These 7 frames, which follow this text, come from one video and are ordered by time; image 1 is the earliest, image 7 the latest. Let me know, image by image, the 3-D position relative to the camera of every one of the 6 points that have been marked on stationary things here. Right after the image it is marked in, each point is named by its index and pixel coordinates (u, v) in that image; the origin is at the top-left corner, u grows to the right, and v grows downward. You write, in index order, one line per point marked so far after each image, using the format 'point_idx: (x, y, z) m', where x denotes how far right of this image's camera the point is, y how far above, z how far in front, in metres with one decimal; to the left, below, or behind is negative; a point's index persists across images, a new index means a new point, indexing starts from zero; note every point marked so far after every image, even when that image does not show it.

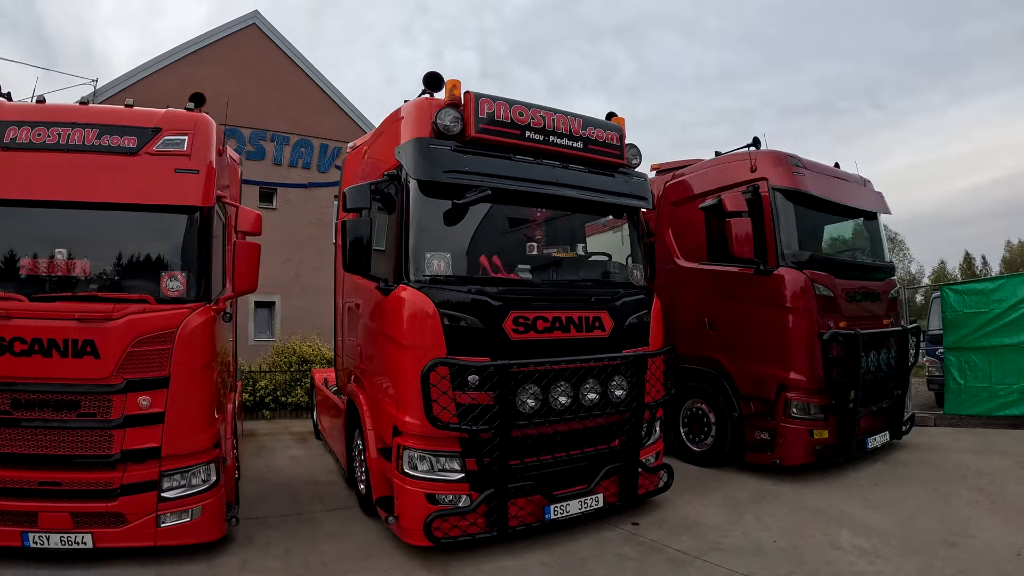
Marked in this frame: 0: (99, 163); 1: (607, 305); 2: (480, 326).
0: (-2.7, +0.8, +3.7) m
1: (+0.8, -0.1, +4.4) m
2: (-0.2, -0.3, +3.9) m
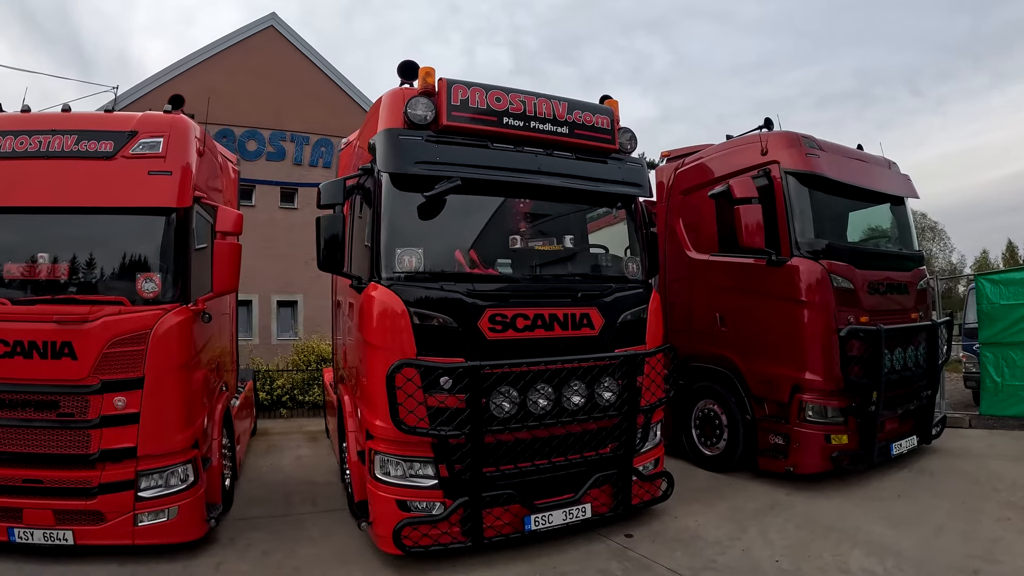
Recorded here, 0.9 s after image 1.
0: (-2.9, +0.7, +3.7) m
1: (+0.7, -0.1, +4.1) m
2: (-0.4, -0.2, +3.7) m
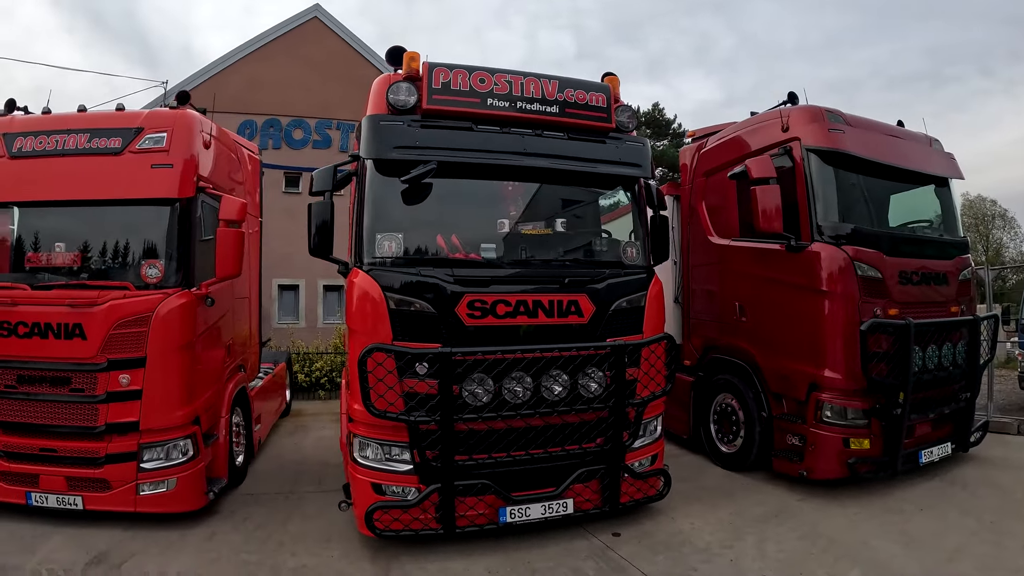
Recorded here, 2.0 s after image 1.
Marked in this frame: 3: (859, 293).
0: (-3.1, +0.9, +4.0) m
1: (+0.6, 0.0, +4.0) m
2: (-0.5, -0.2, +3.7) m
3: (+2.7, 0.0, +4.3) m
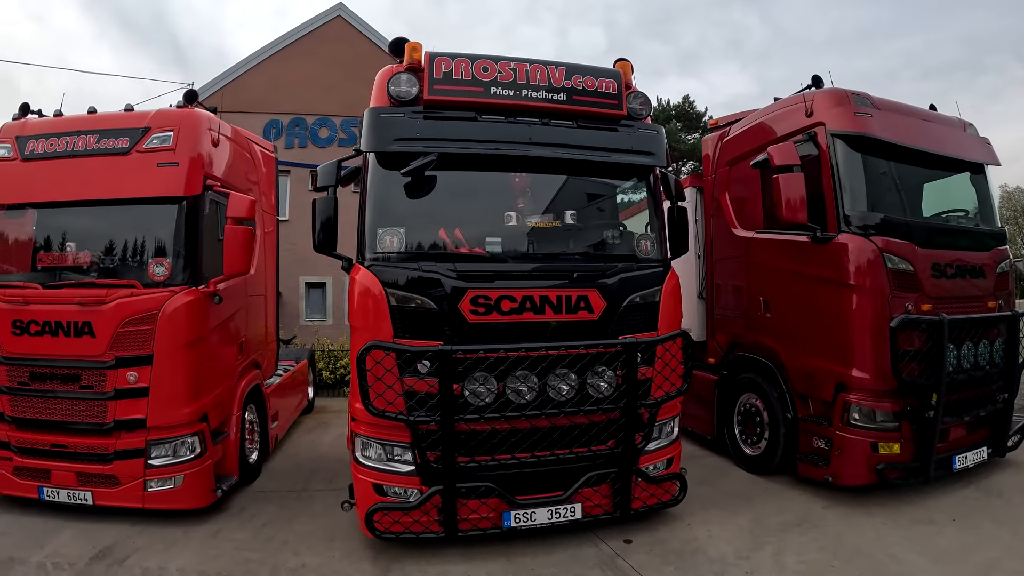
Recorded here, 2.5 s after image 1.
0: (-3.0, +0.9, +4.0) m
1: (+0.6, 0.0, +3.8) m
2: (-0.5, -0.1, +3.6) m
3: (+2.7, 0.0, +4.0) m
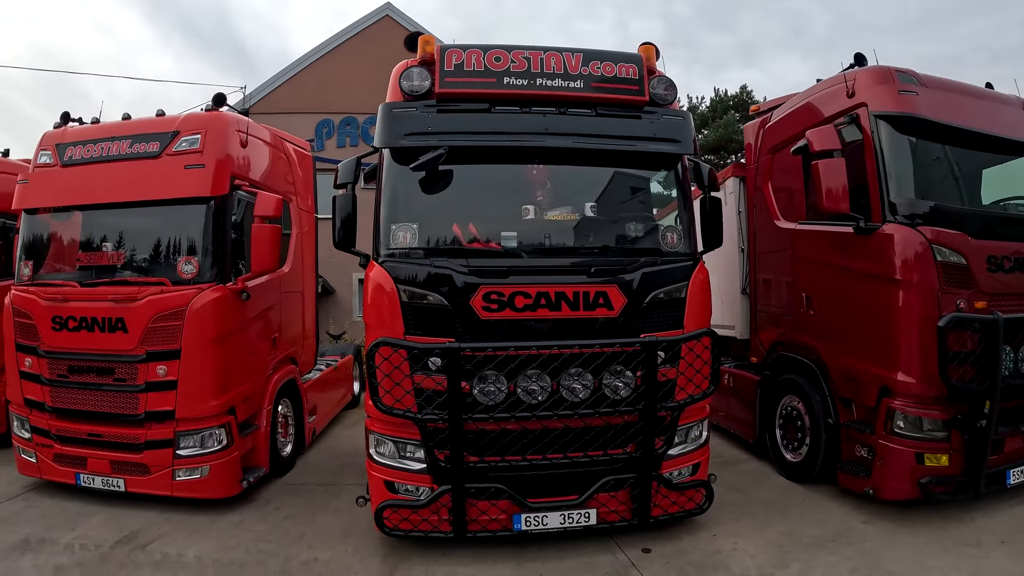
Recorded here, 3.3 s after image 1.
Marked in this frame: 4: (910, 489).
0: (-2.9, +0.9, +4.2) m
1: (+0.7, +0.1, +3.7) m
2: (-0.4, -0.1, +3.5) m
3: (+2.8, 0.0, +3.6) m
4: (+2.6, -1.3, +3.7) m
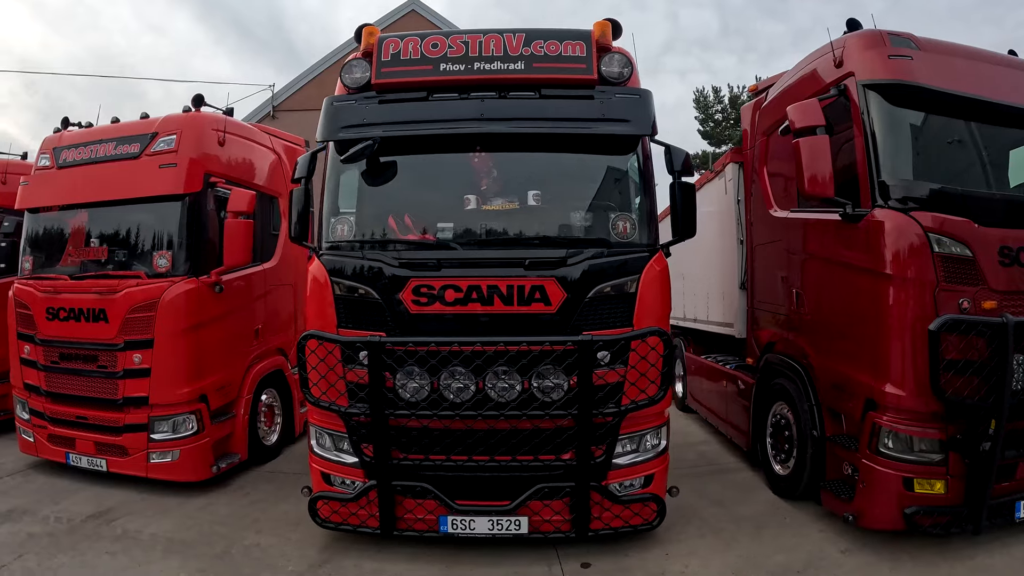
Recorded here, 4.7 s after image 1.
0: (-3.2, +1.0, +4.5) m
1: (+0.3, +0.1, +3.4) m
2: (-0.9, -0.1, +3.5) m
3: (+2.4, +0.1, +3.1) m
4: (+2.2, -1.3, +3.2) m
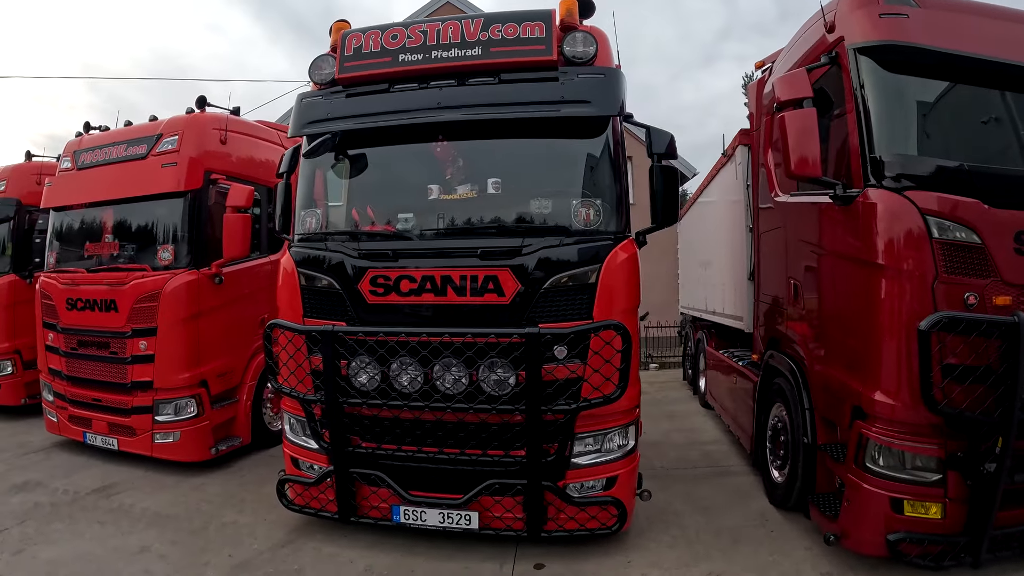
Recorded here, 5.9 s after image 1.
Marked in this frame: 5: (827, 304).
0: (-3.3, +1.0, +4.8) m
1: (0.0, +0.2, +3.3) m
2: (-1.1, 0.0, +3.5) m
3: (+2.0, +0.1, +2.7) m
4: (+1.9, -1.3, +2.8) m
5: (+1.8, -0.1, +3.3) m
